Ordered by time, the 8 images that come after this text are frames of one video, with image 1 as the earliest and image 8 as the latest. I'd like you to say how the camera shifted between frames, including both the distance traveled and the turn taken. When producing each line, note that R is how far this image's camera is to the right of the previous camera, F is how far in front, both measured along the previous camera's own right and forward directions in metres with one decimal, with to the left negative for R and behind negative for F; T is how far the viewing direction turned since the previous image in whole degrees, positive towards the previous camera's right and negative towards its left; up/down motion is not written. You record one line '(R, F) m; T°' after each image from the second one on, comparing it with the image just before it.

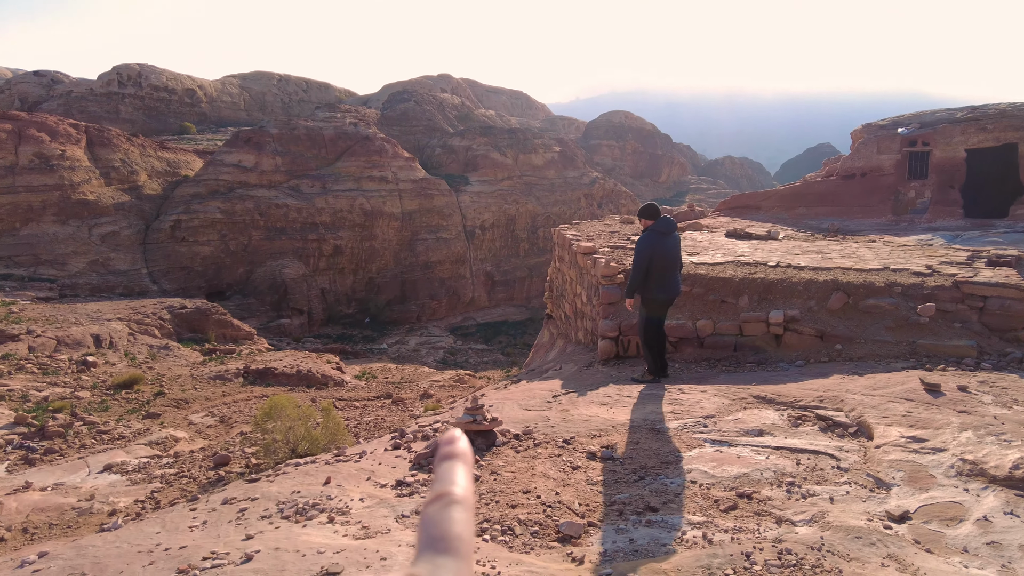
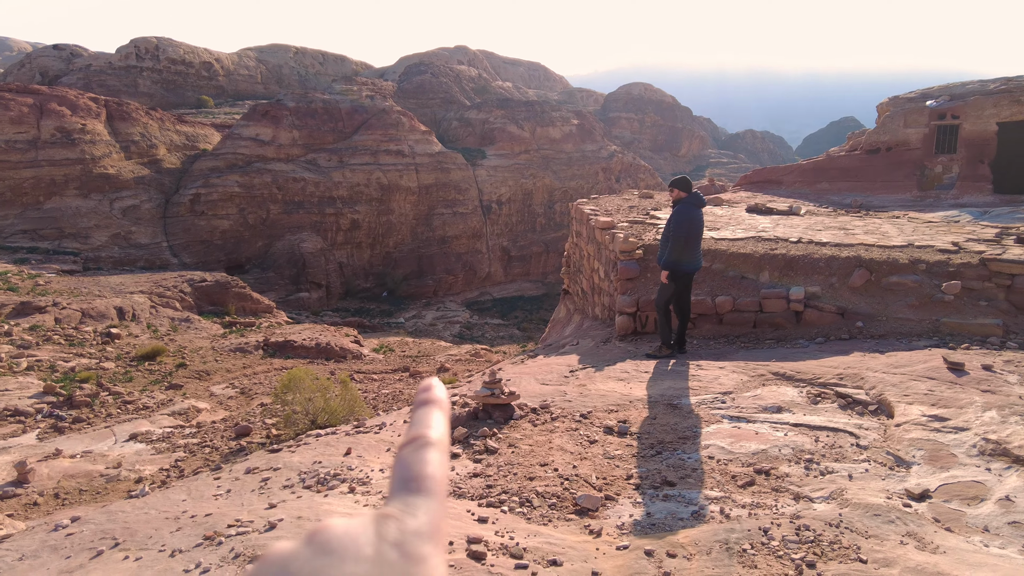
(0.0, 0.0) m; -1°
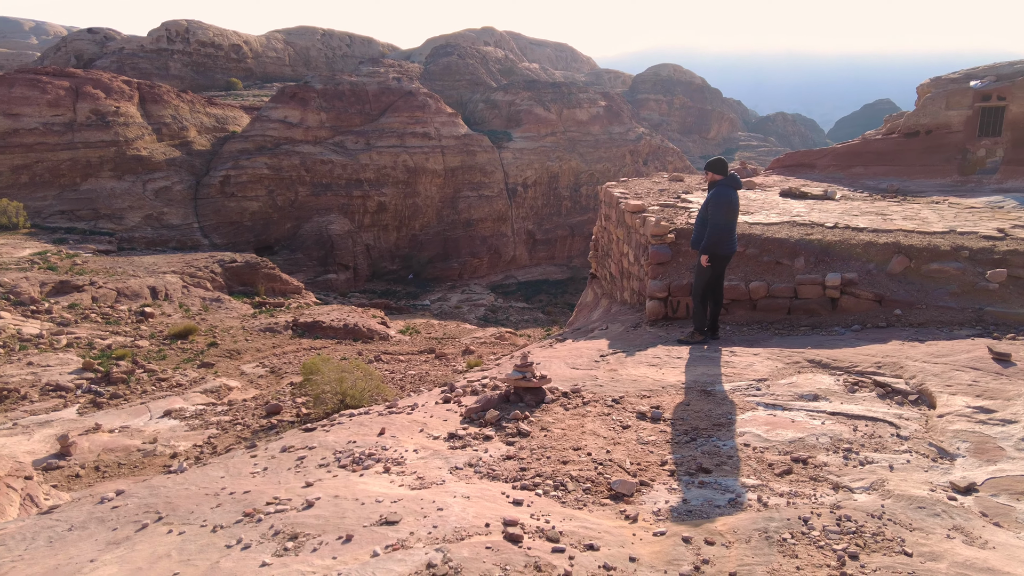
(-0.1, 0.0) m; -2°
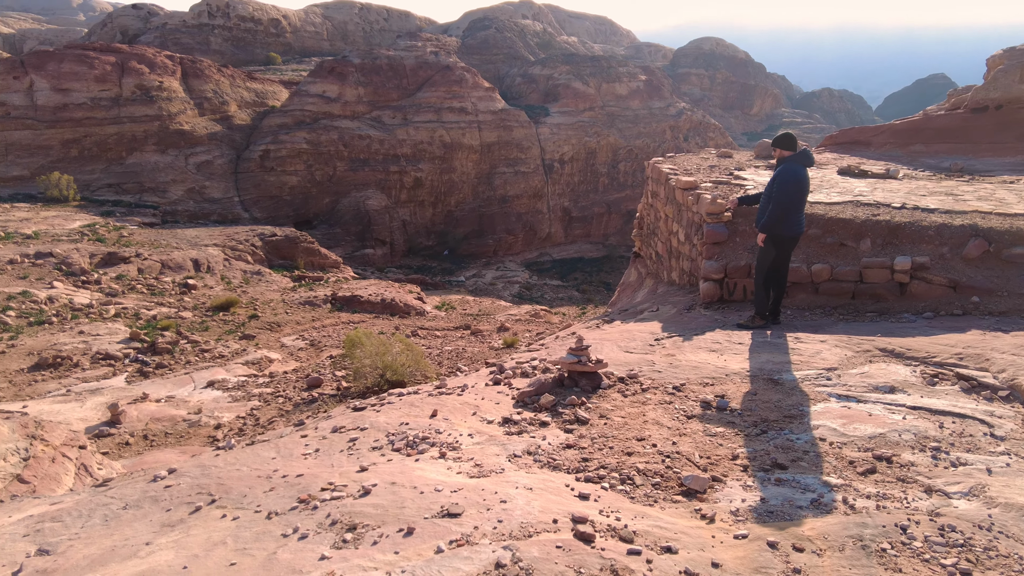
(-0.1, +0.2) m; -3°
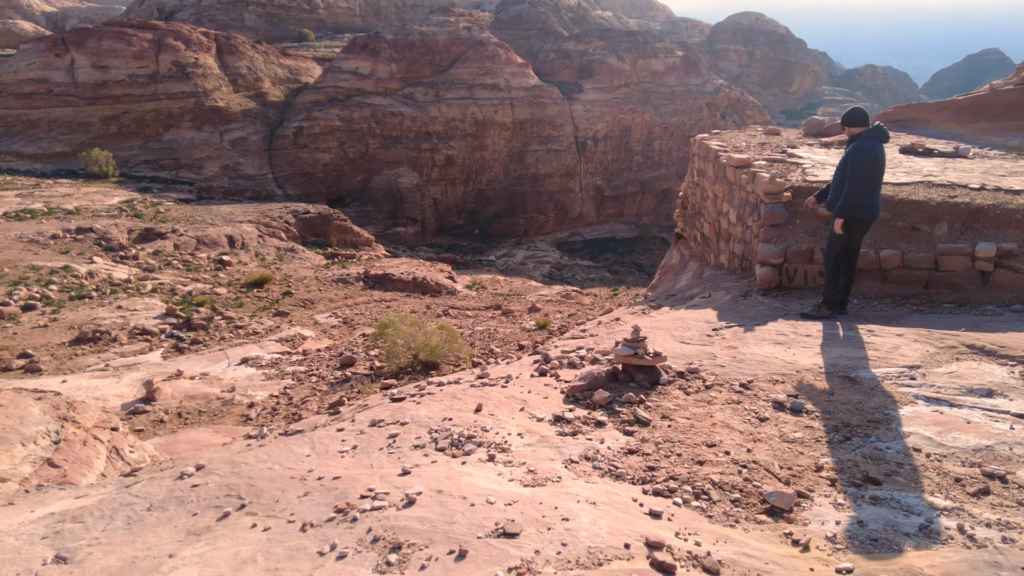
(-0.1, +0.3) m; -3°
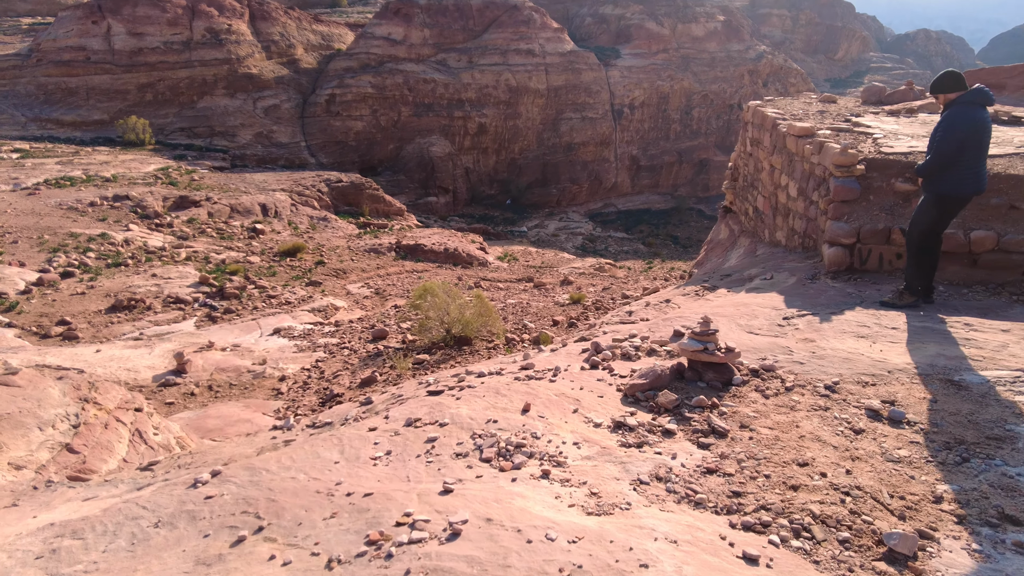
(-0.1, +0.4) m; -3°
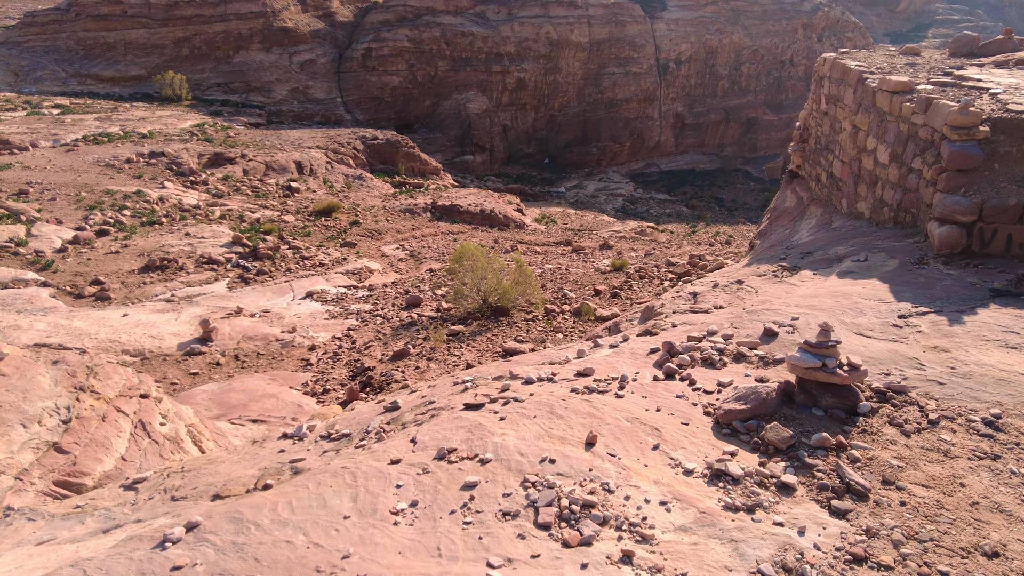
(-0.1, +0.7) m; -3°
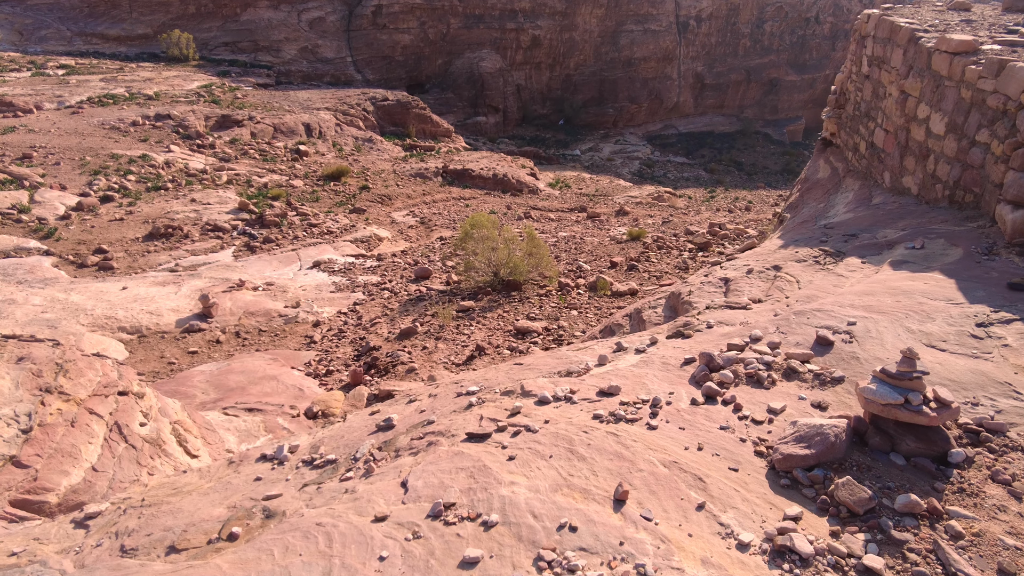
(0.0, +0.5) m; -1°
